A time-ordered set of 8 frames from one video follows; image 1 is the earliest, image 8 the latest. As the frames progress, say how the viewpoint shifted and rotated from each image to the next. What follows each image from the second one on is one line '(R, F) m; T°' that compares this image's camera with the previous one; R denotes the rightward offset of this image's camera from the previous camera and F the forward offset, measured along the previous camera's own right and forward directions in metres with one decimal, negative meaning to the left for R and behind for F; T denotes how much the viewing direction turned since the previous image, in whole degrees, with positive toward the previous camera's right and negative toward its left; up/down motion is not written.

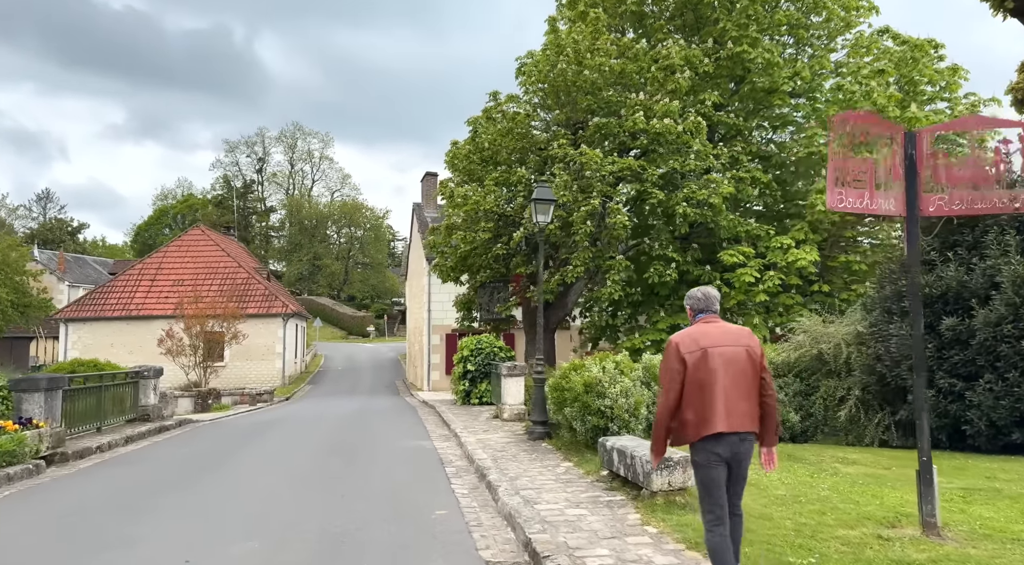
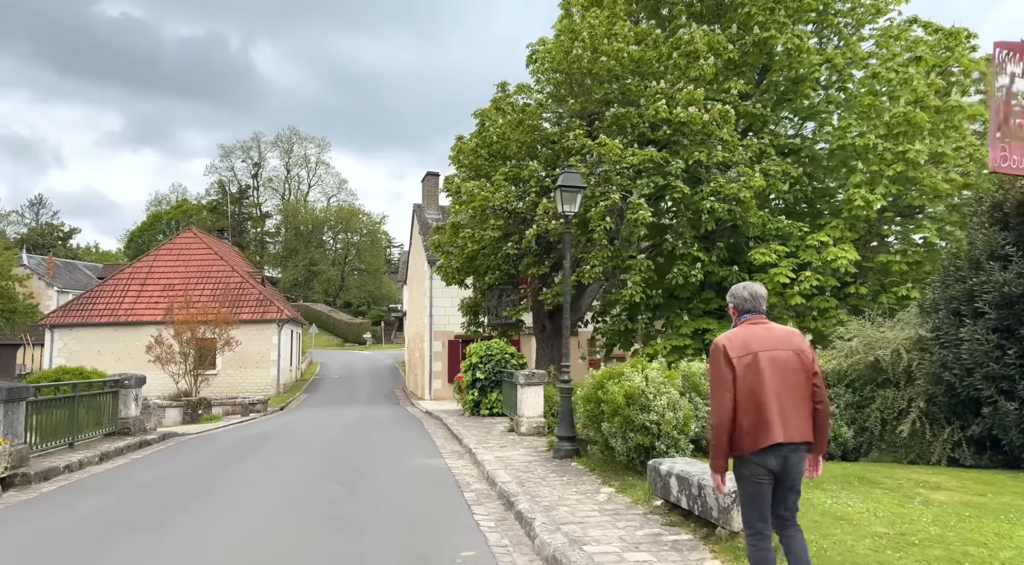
(-0.3, +1.2) m; 0°
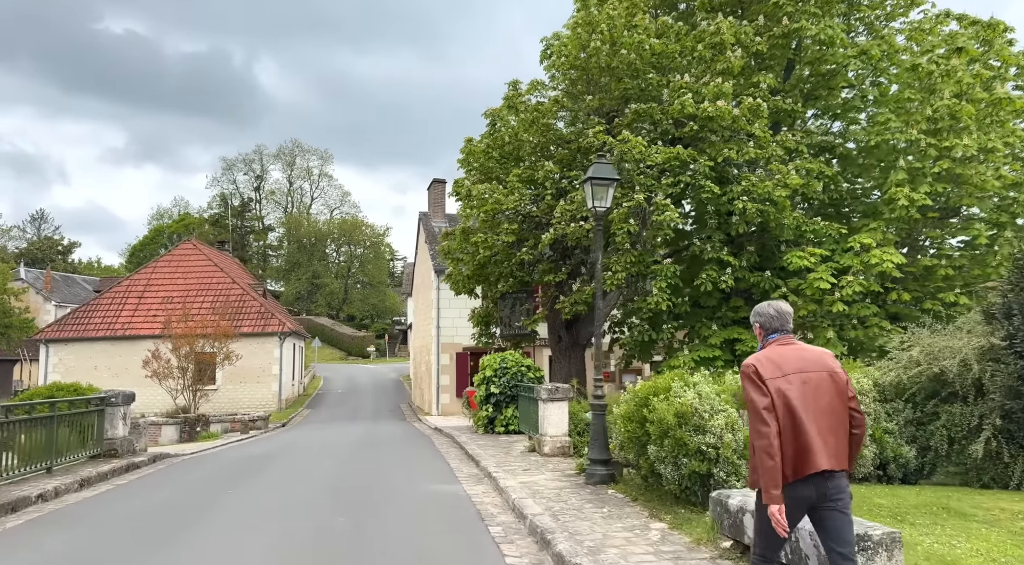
(-0.3, +1.0) m; 0°
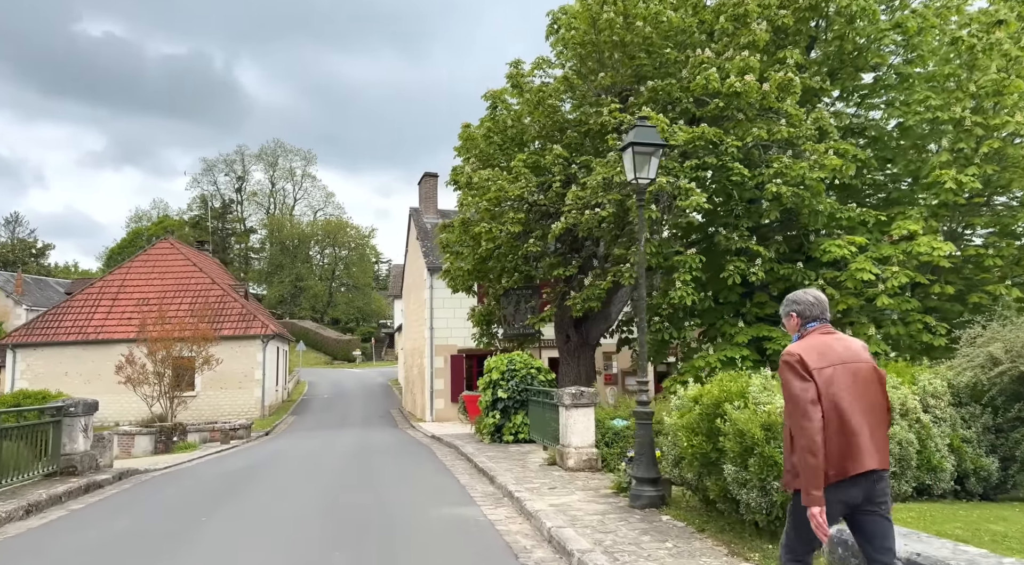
(-0.4, +1.3) m; +1°
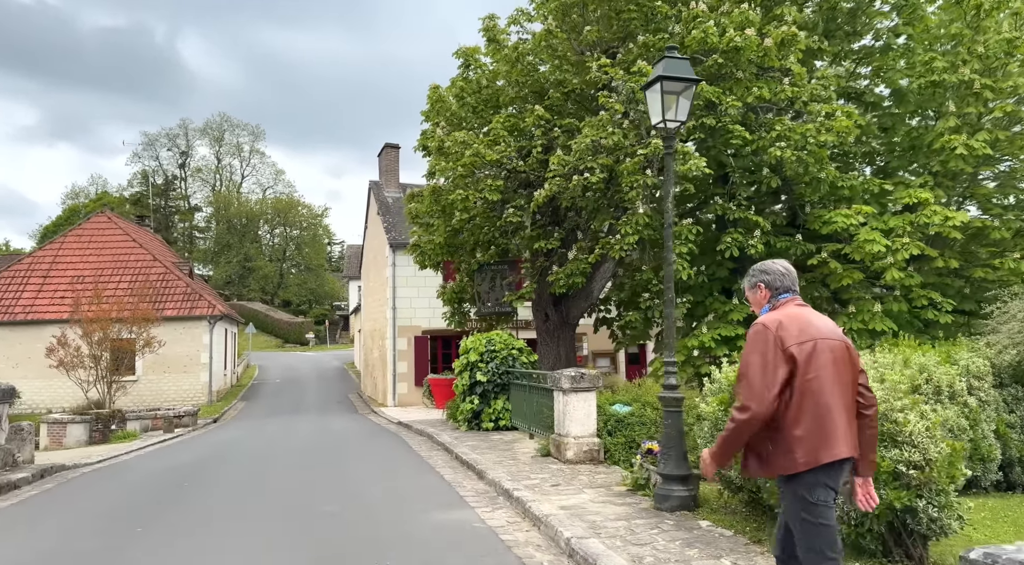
(-0.4, +1.2) m; +4°
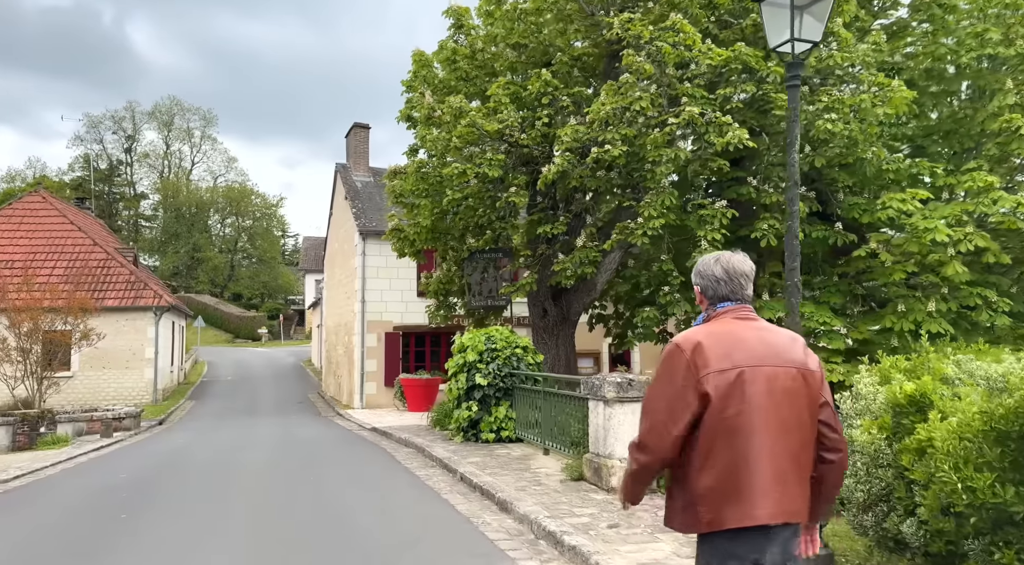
(-0.7, +1.7) m; +4°
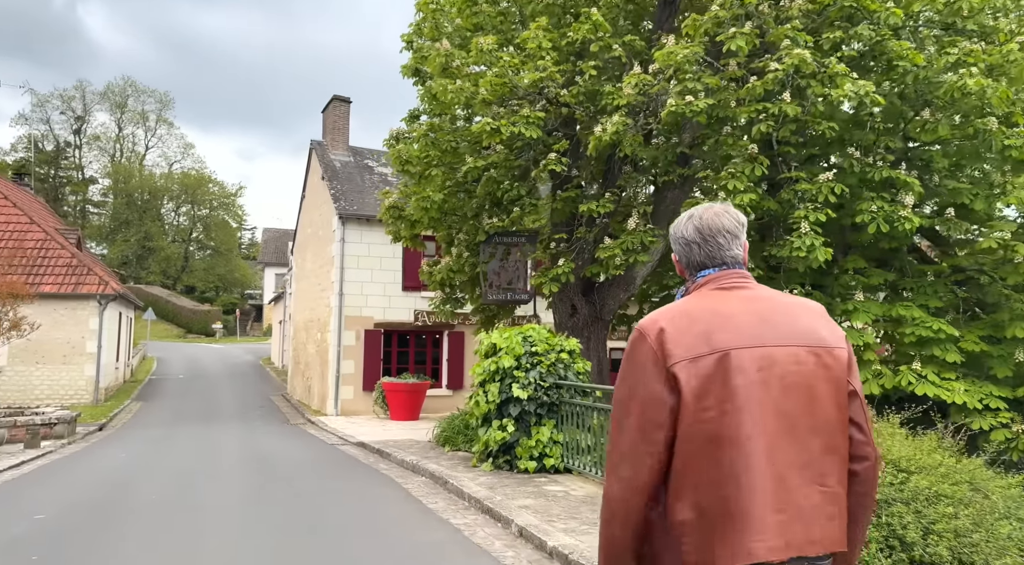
(-1.0, +2.2) m; +3°
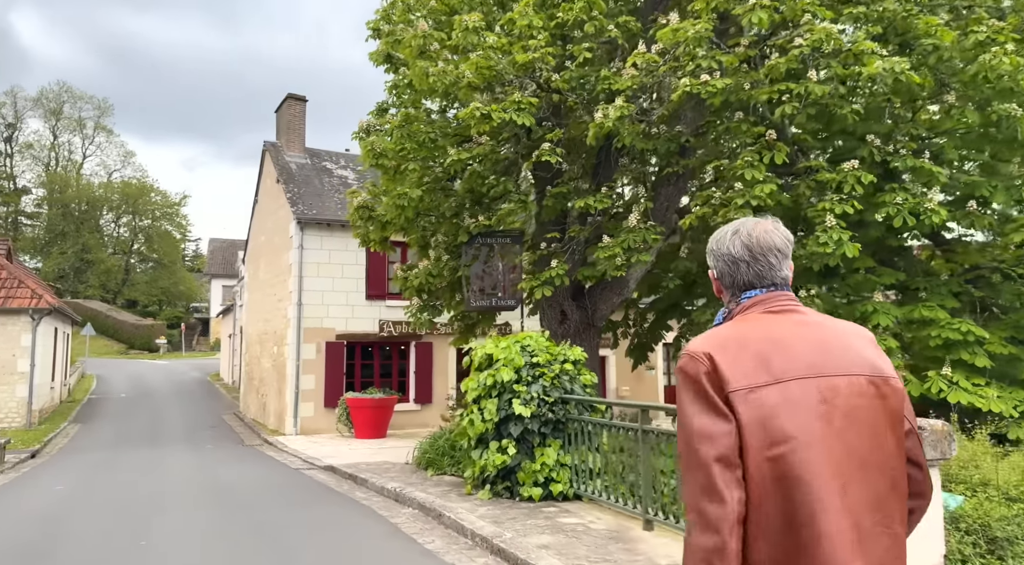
(-0.4, +0.9) m; +4°
